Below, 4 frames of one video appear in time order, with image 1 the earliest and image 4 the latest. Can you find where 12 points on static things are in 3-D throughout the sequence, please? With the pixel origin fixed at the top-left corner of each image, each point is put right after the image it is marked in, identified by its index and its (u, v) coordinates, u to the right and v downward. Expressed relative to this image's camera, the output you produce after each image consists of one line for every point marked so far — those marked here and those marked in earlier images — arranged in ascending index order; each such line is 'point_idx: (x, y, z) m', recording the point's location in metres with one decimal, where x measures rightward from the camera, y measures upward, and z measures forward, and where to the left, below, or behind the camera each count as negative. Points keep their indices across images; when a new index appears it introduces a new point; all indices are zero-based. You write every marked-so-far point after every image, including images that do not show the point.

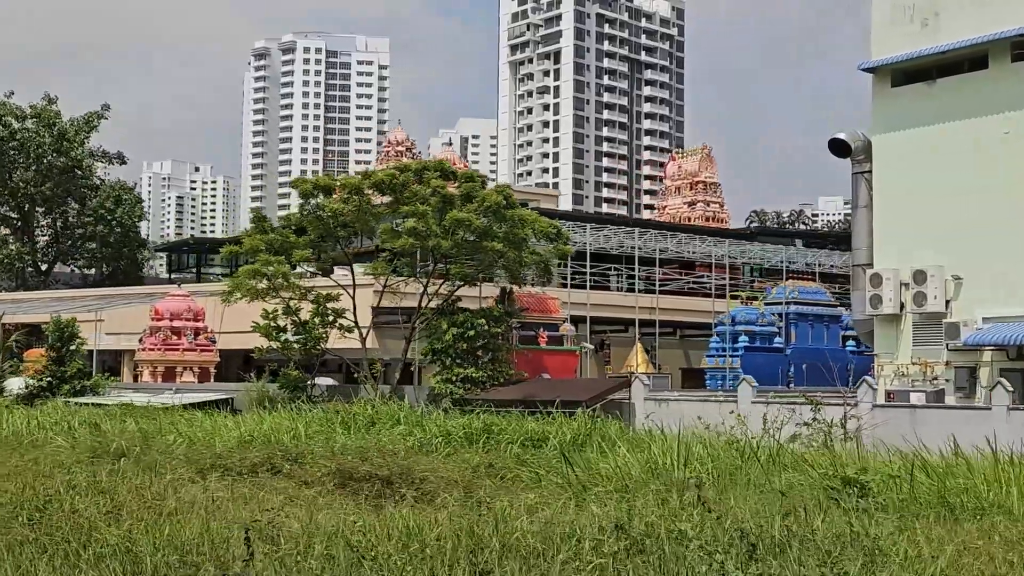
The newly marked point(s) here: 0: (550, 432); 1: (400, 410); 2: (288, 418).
0: (+0.5, -1.8, +14.4) m
1: (-1.6, -1.7, +16.2) m
2: (-3.1, -1.8, +15.9) m
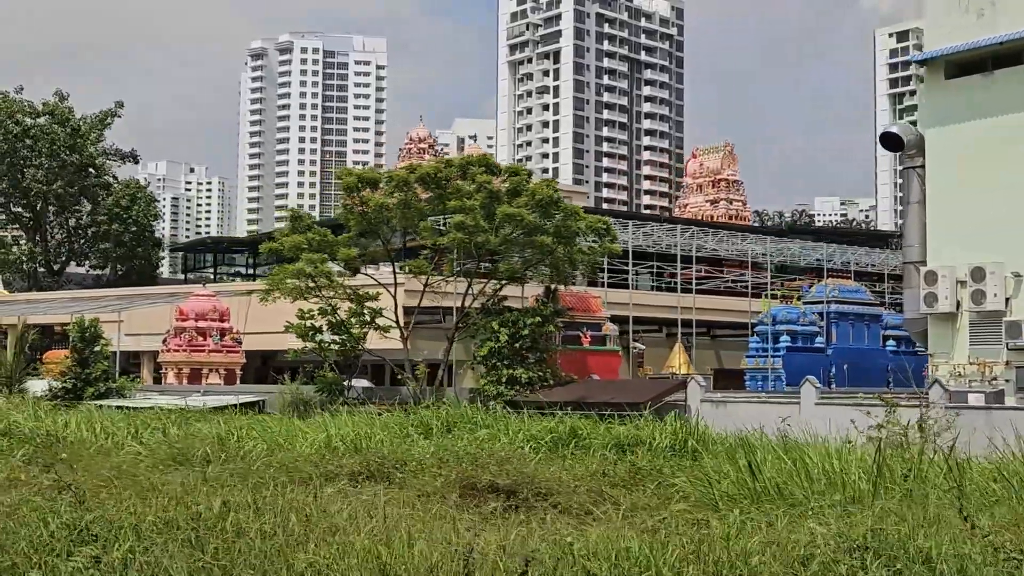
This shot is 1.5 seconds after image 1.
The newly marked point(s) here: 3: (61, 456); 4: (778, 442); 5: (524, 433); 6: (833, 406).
0: (+1.5, -1.7, +13.6) m
1: (-0.6, -1.7, +15.5) m
2: (-2.1, -1.8, +15.1) m
3: (-4.6, -1.8, +11.7) m
4: (+3.2, -1.9, +13.4) m
5: (+0.2, -1.7, +13.5) m
6: (+5.5, -2.0, +19.0) m
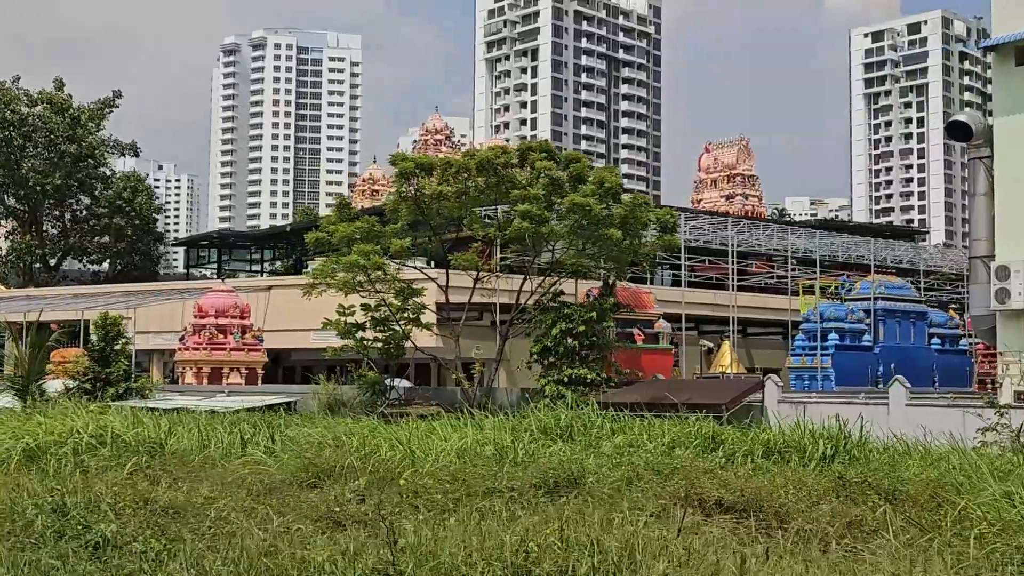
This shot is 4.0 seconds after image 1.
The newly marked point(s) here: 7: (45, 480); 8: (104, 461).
0: (+2.9, -1.6, +12.4) m
1: (+0.8, -1.6, +14.2) m
2: (-0.7, -1.7, +13.8) m
3: (-3.1, -1.7, +10.4) m
4: (+4.6, -1.8, +12.2) m
5: (+1.6, -1.6, +12.3) m
6: (+6.8, -1.9, +17.9) m
7: (-4.2, -1.8, +10.1) m
8: (-4.1, -1.7, +11.1) m
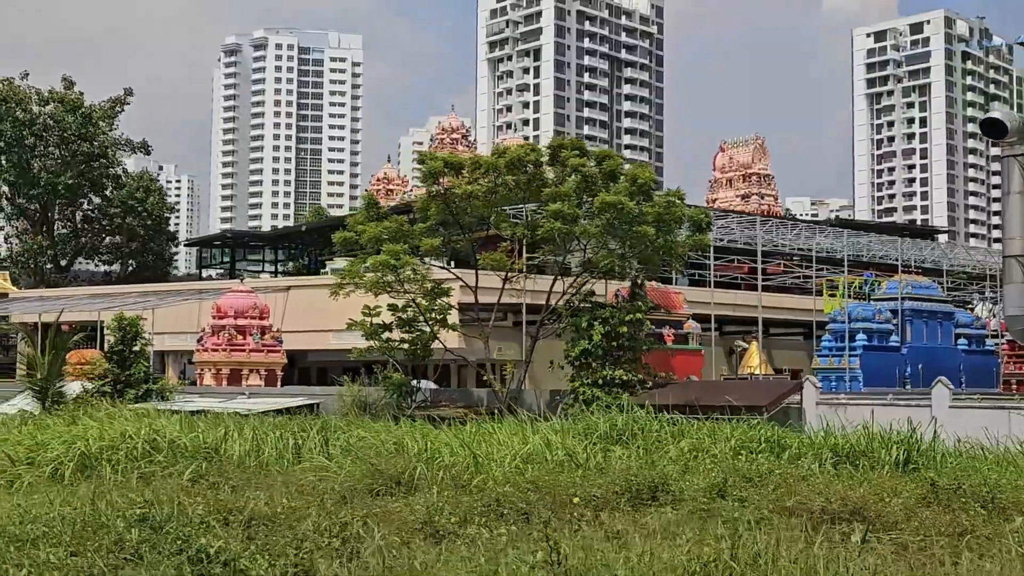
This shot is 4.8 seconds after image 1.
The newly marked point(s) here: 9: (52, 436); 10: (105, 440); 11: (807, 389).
0: (+3.5, -1.6, +12.1) m
1: (+1.4, -1.6, +13.9) m
2: (-0.1, -1.7, +13.4) m
3: (-2.5, -1.7, +10.0) m
4: (+5.2, -1.7, +11.9) m
5: (+2.2, -1.6, +11.9) m
6: (+7.4, -1.9, +17.6) m
7: (-3.6, -1.8, +9.8) m
8: (-3.5, -1.7, +10.8) m
9: (-4.7, -1.5, +11.5) m
10: (-4.0, -1.5, +11.2) m
11: (+5.2, -1.8, +19.7) m
